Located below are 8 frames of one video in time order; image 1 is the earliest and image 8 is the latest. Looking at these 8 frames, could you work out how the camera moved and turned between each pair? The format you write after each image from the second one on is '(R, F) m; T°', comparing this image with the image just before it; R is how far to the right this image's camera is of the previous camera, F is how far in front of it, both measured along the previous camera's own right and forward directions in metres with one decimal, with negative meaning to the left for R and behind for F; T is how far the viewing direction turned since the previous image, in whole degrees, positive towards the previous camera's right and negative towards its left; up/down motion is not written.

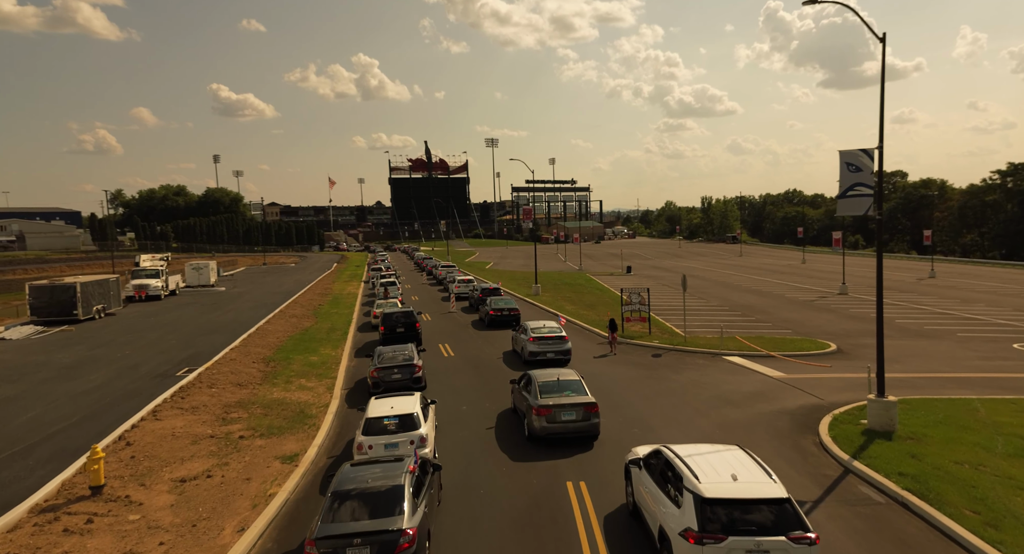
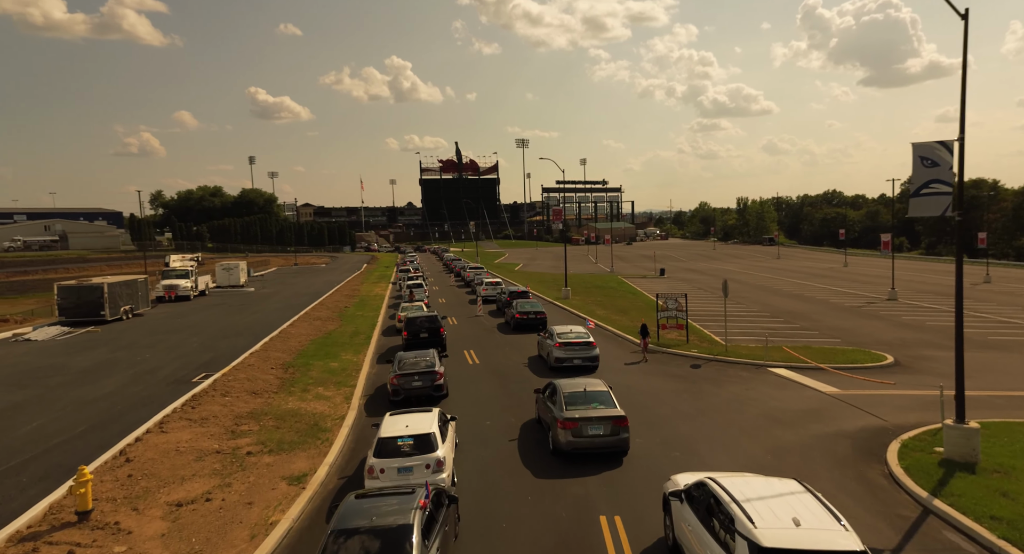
(0.0, +1.3) m; -3°
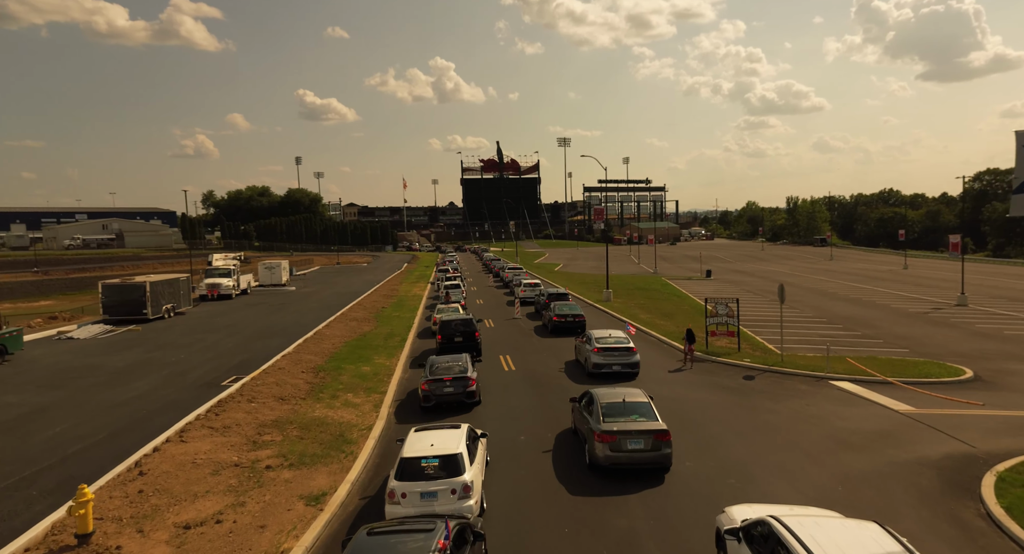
(+0.1, +1.2) m; -4°
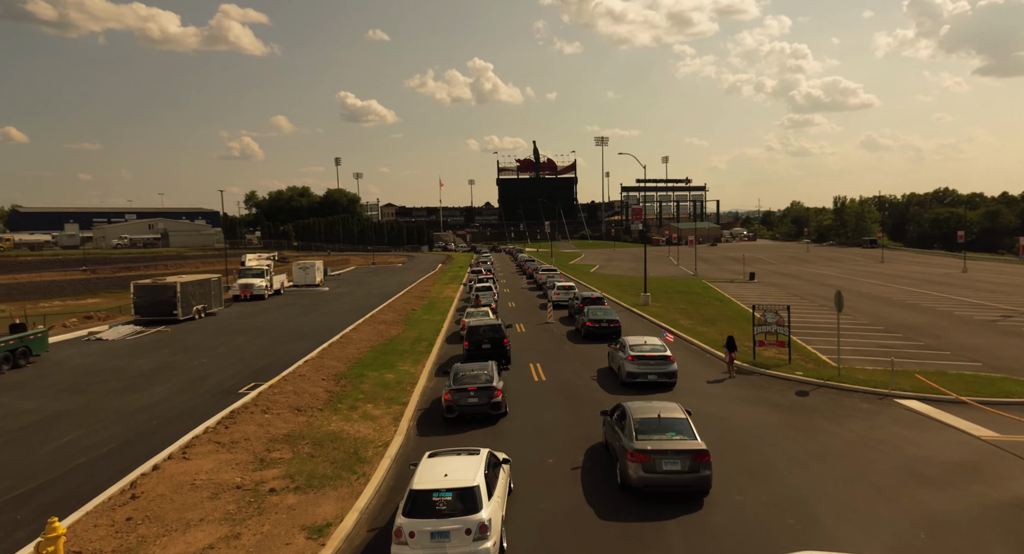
(+0.2, +1.4) m; -3°
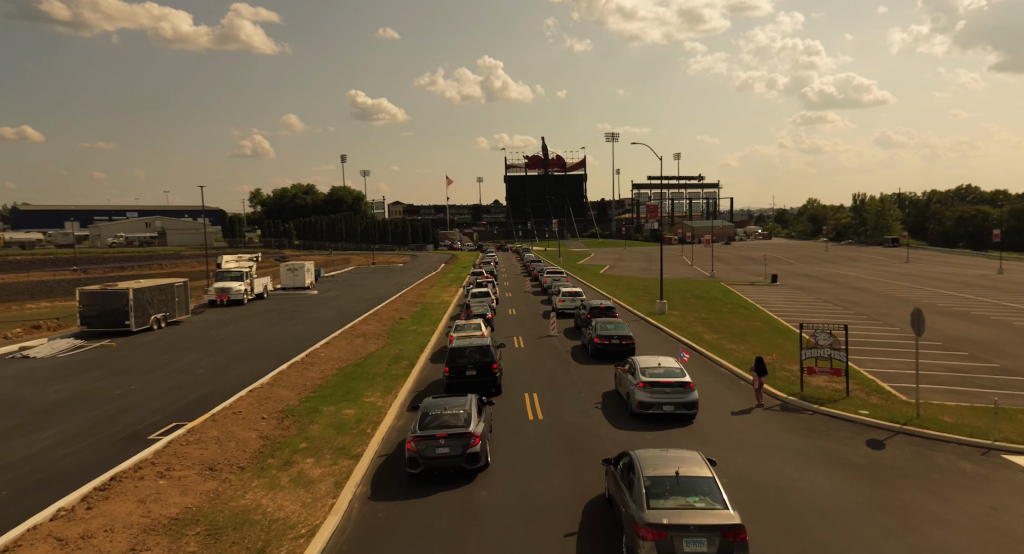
(+0.6, +4.5) m; -1°
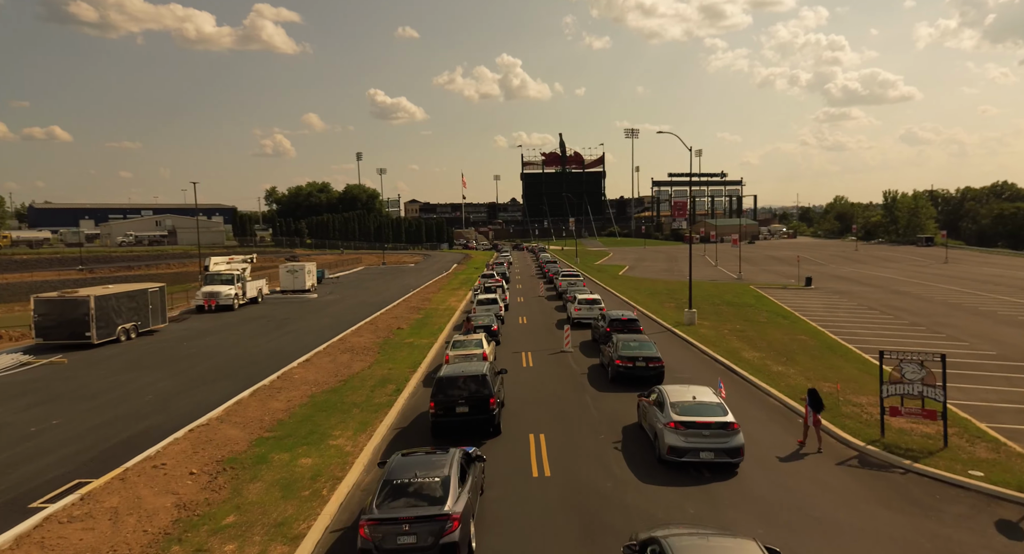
(+0.4, +4.0) m; -2°
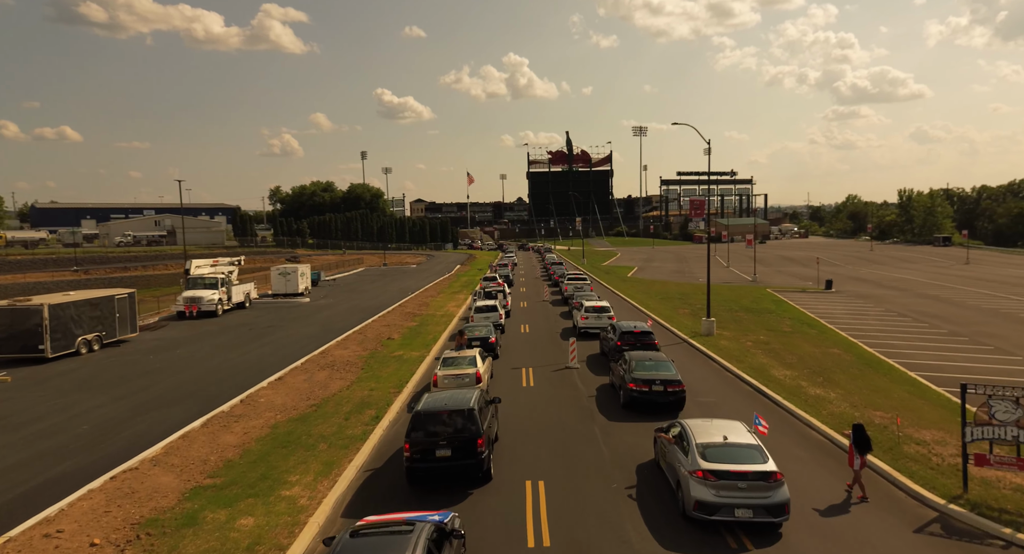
(+0.3, +2.9) m; -1°
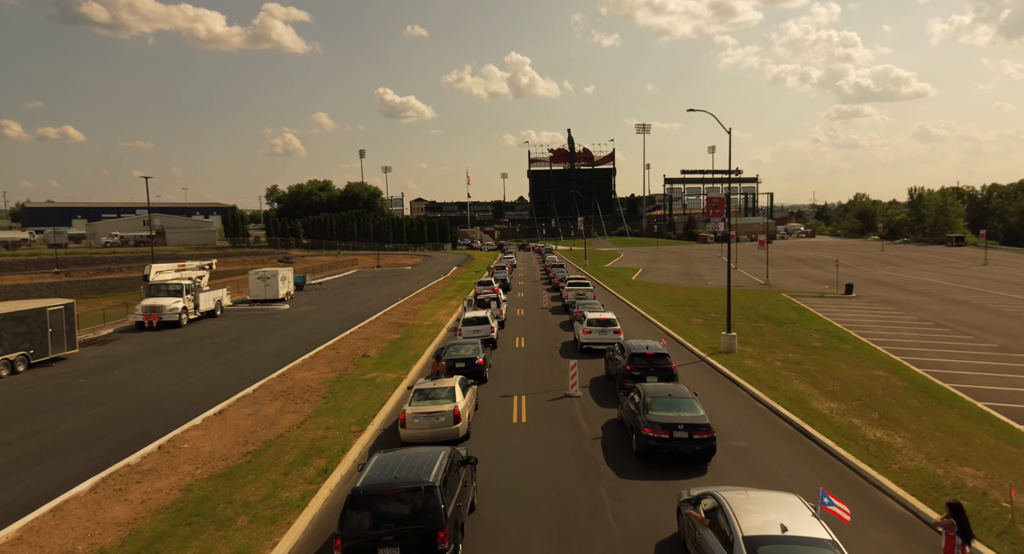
(+0.4, +3.8) m; 0°
